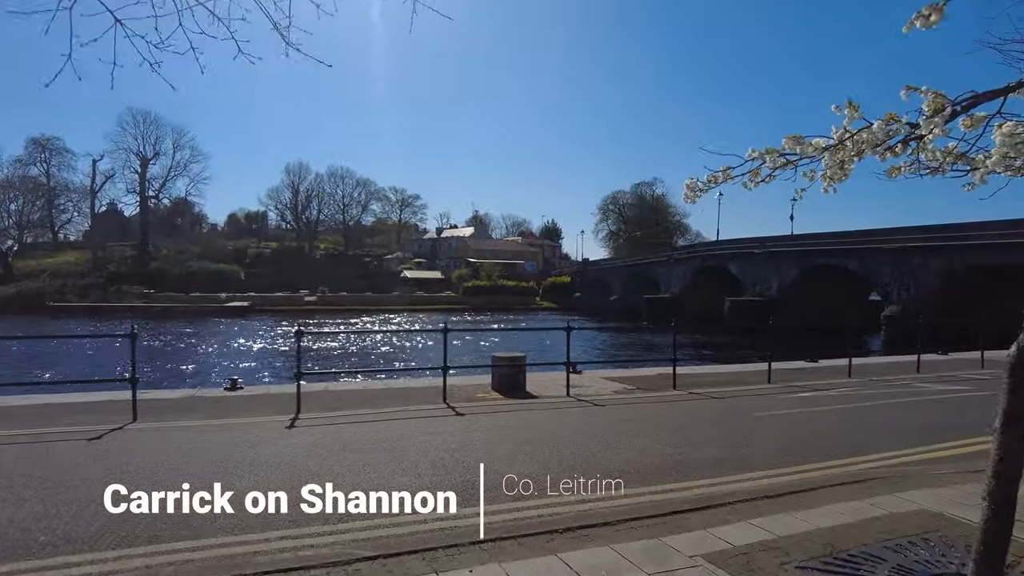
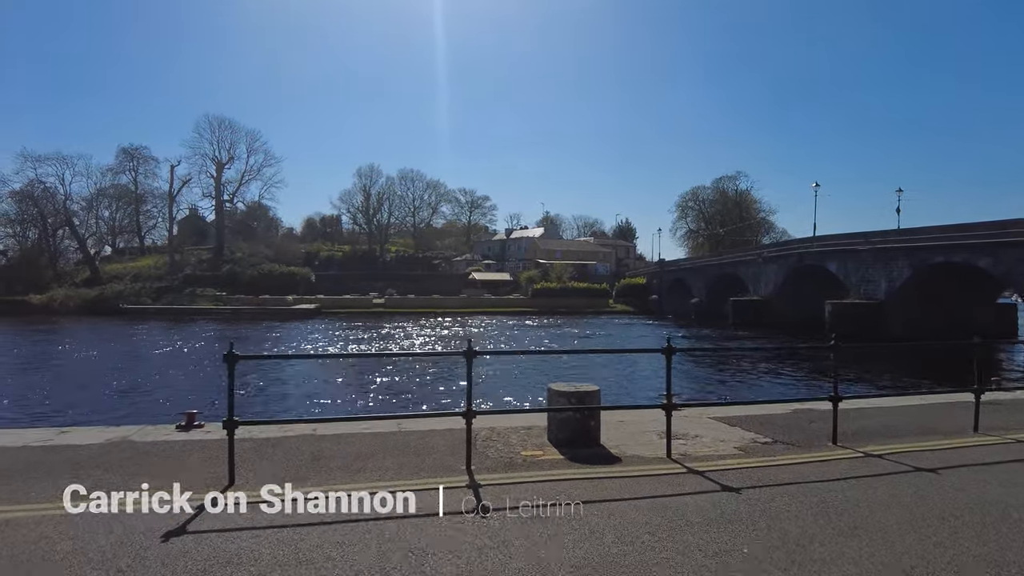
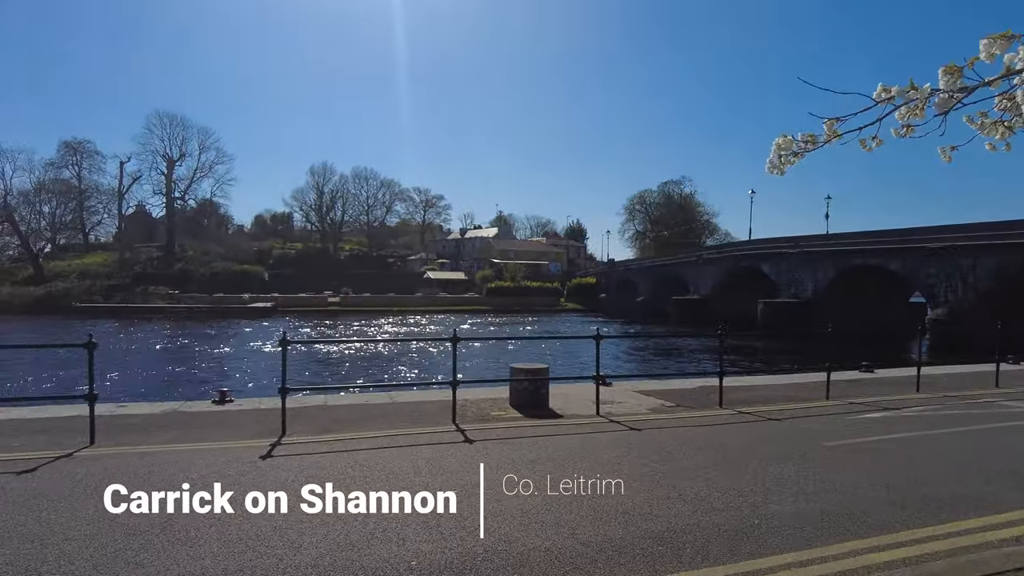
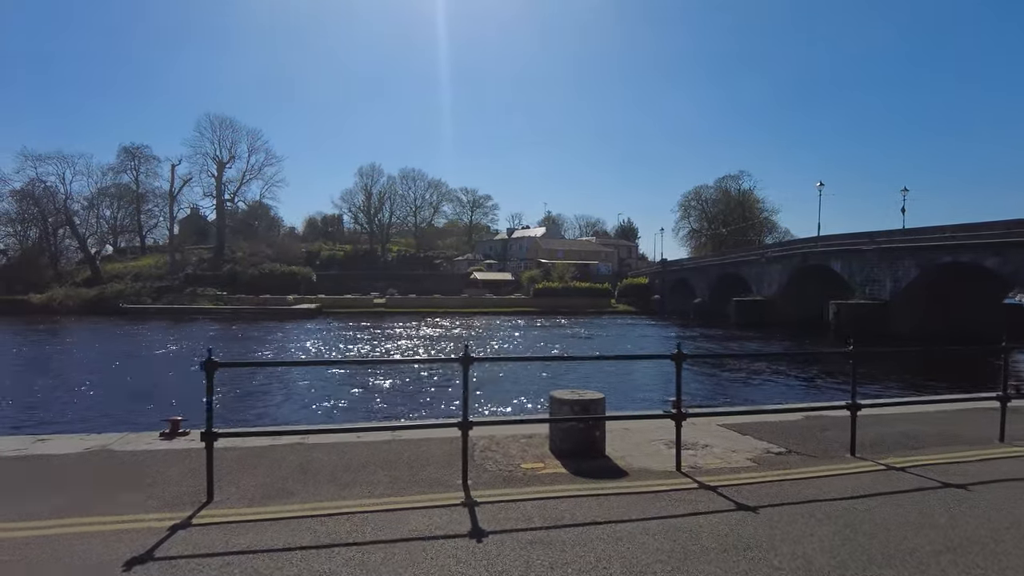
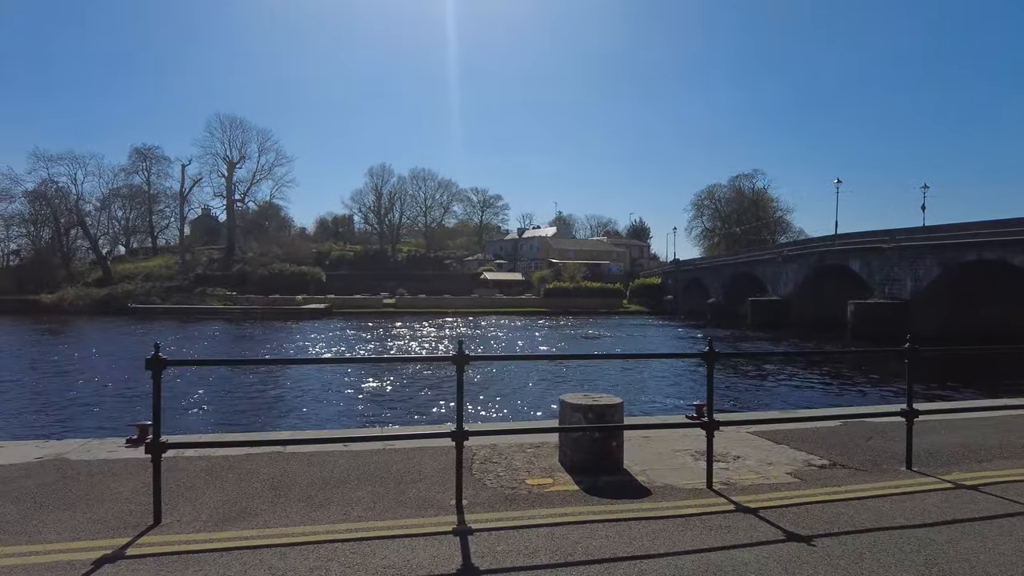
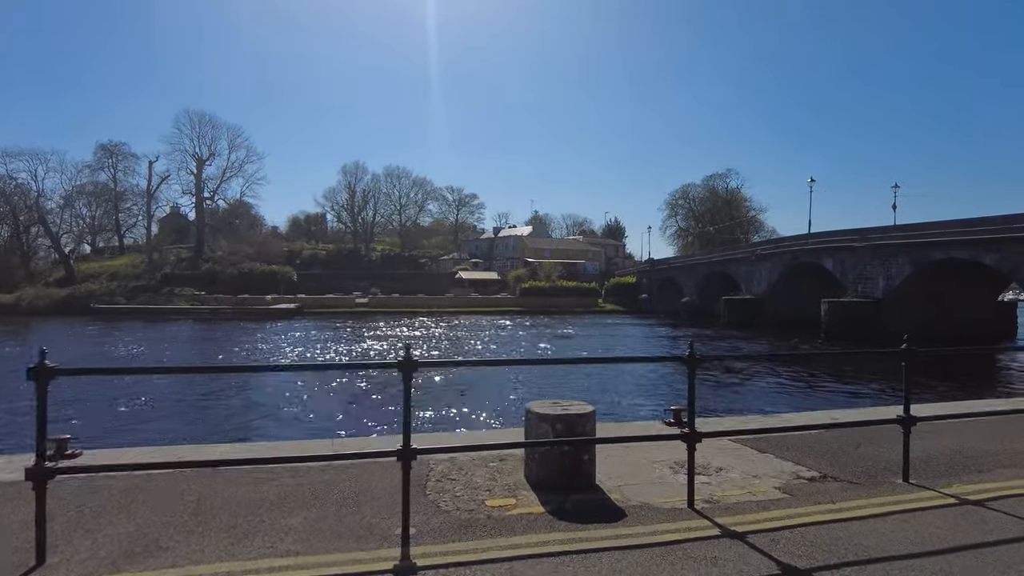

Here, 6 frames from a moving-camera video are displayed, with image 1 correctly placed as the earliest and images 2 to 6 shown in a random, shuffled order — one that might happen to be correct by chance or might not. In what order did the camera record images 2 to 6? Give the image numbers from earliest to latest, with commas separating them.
3, 2, 4, 5, 6
